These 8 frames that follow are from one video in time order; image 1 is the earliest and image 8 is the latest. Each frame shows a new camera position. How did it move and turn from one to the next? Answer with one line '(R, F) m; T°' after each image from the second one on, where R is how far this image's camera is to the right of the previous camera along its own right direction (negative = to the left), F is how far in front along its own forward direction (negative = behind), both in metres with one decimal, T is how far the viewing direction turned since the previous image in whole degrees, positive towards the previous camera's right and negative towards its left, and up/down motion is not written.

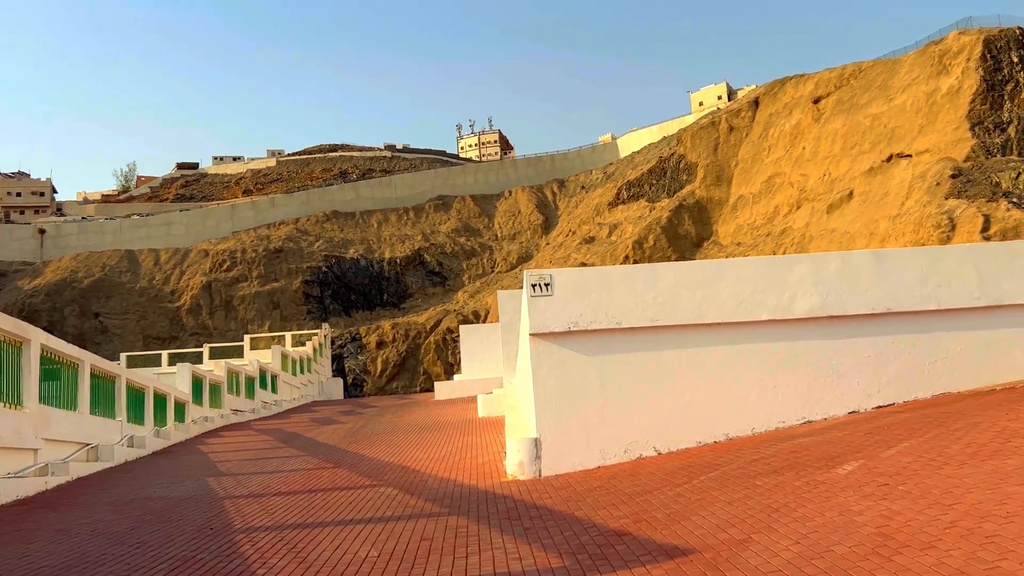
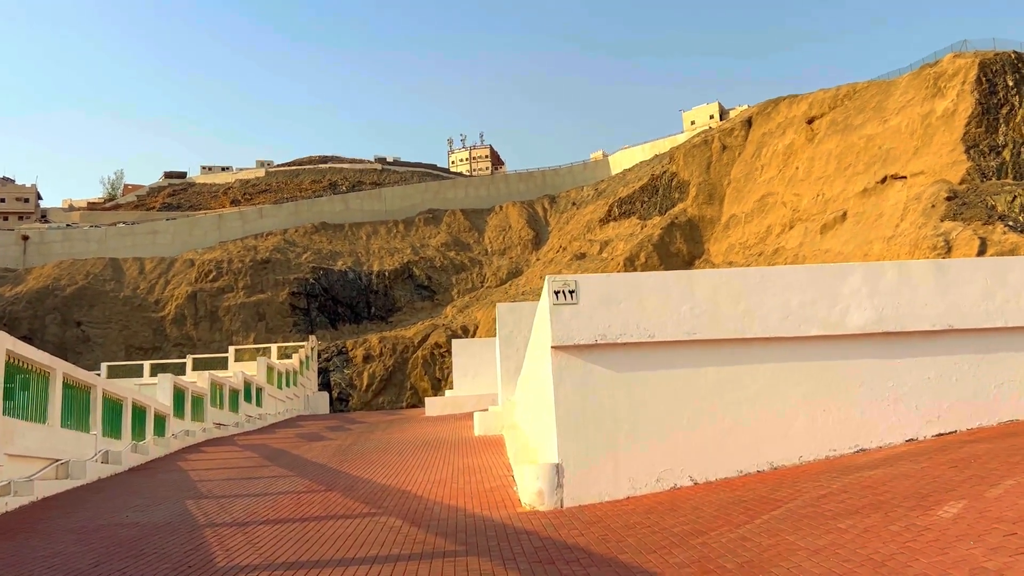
(-0.3, +0.8) m; +1°
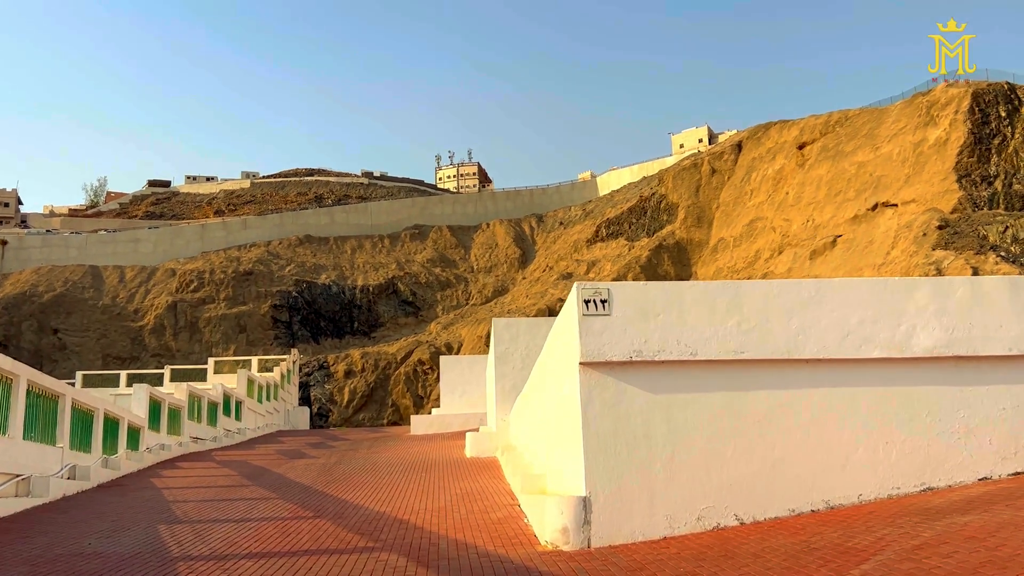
(-0.3, +0.8) m; +1°
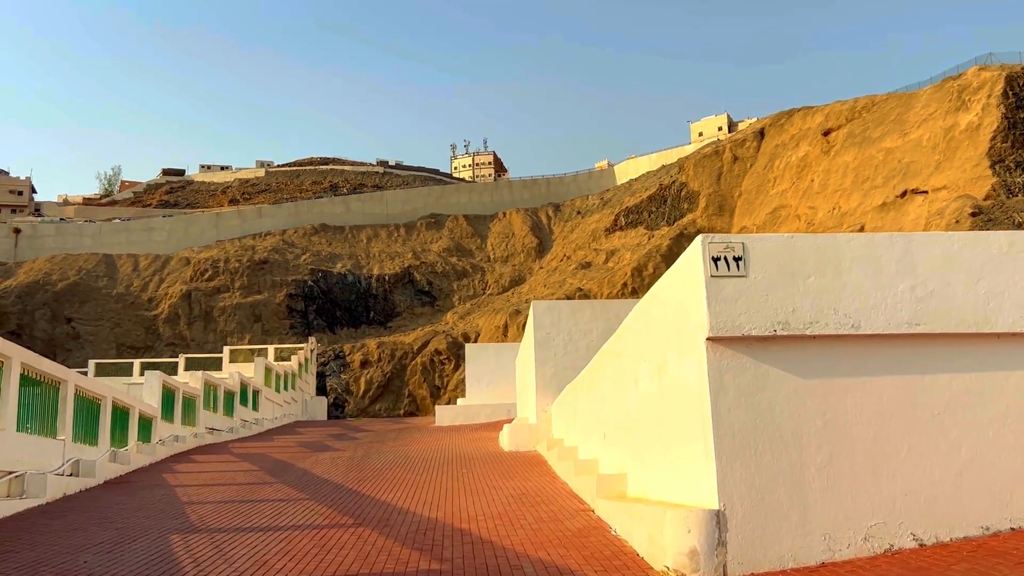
(-0.6, +1.3) m; -1°
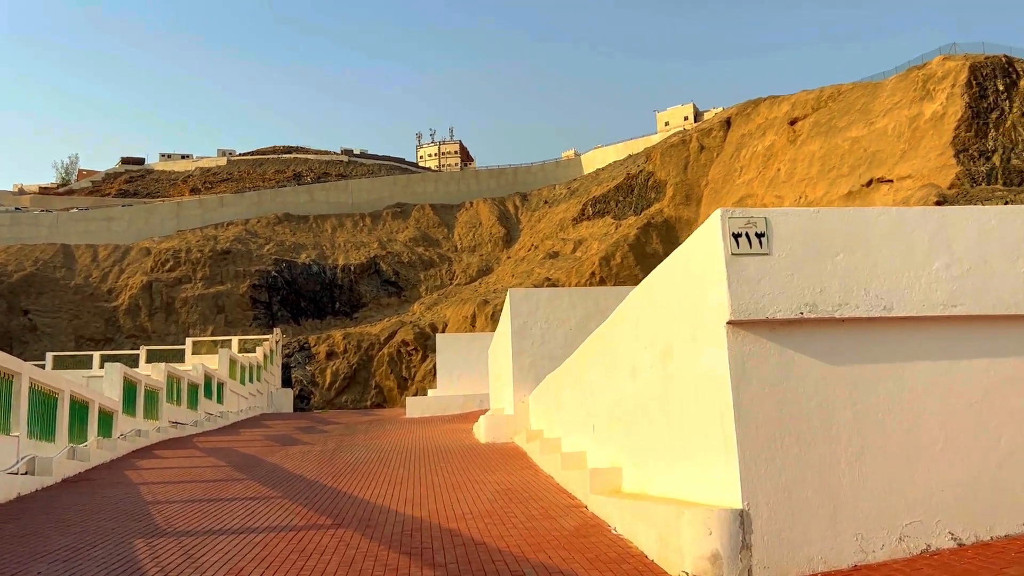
(-0.2, +0.5) m; +3°
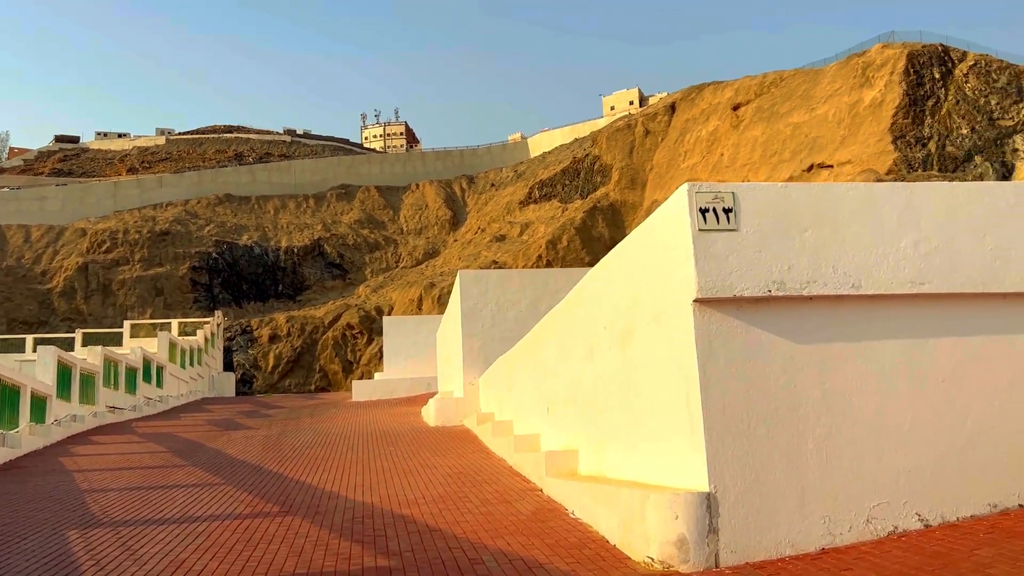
(-0.1, +0.2) m; +4°
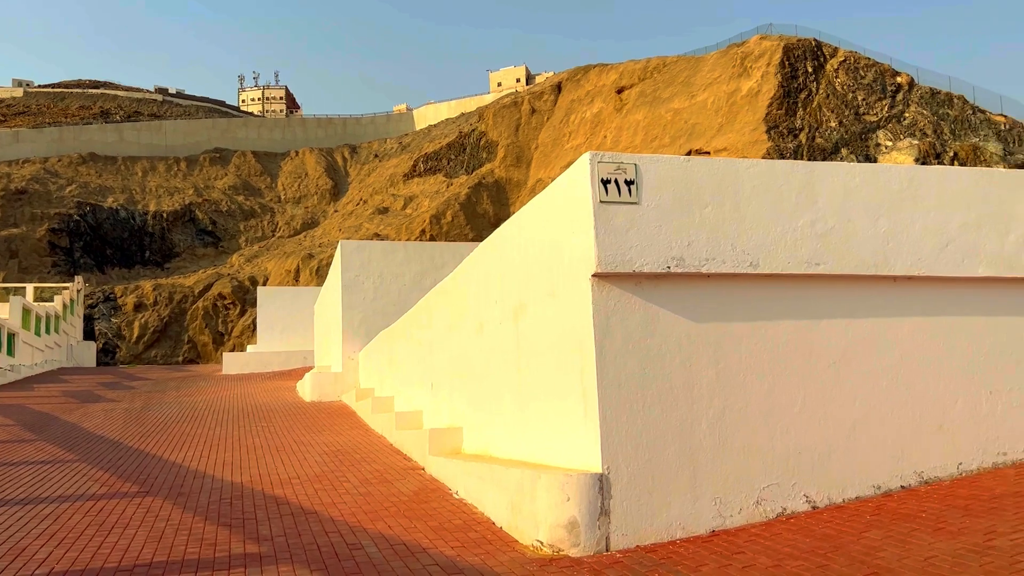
(0.0, +0.3) m; +9°
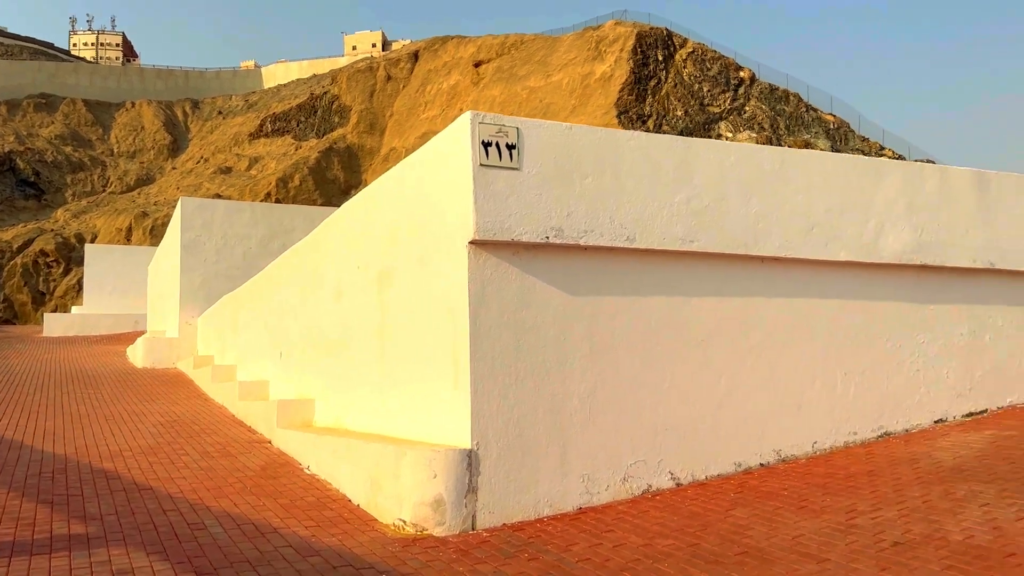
(-0.1, +0.2) m; +12°
